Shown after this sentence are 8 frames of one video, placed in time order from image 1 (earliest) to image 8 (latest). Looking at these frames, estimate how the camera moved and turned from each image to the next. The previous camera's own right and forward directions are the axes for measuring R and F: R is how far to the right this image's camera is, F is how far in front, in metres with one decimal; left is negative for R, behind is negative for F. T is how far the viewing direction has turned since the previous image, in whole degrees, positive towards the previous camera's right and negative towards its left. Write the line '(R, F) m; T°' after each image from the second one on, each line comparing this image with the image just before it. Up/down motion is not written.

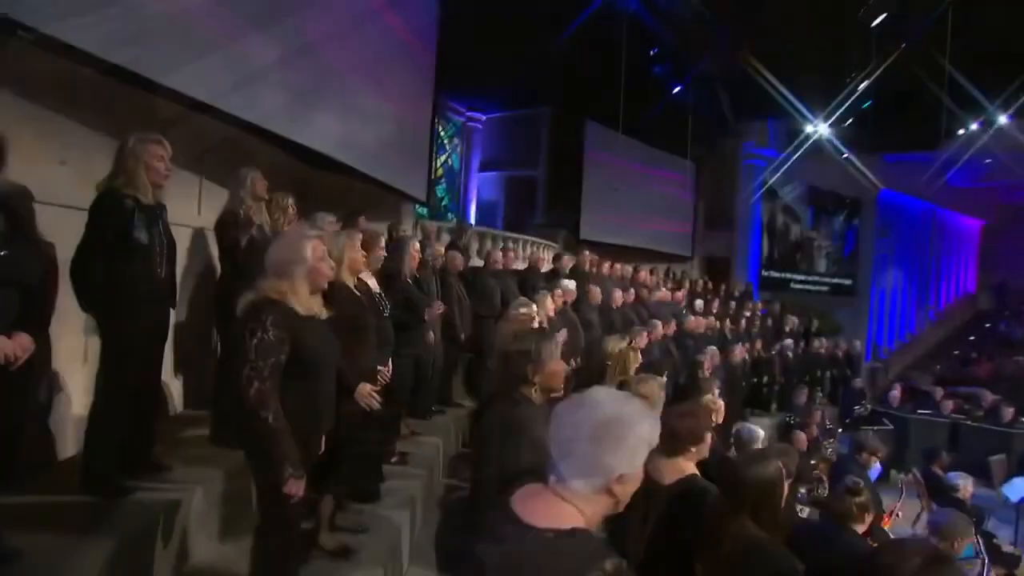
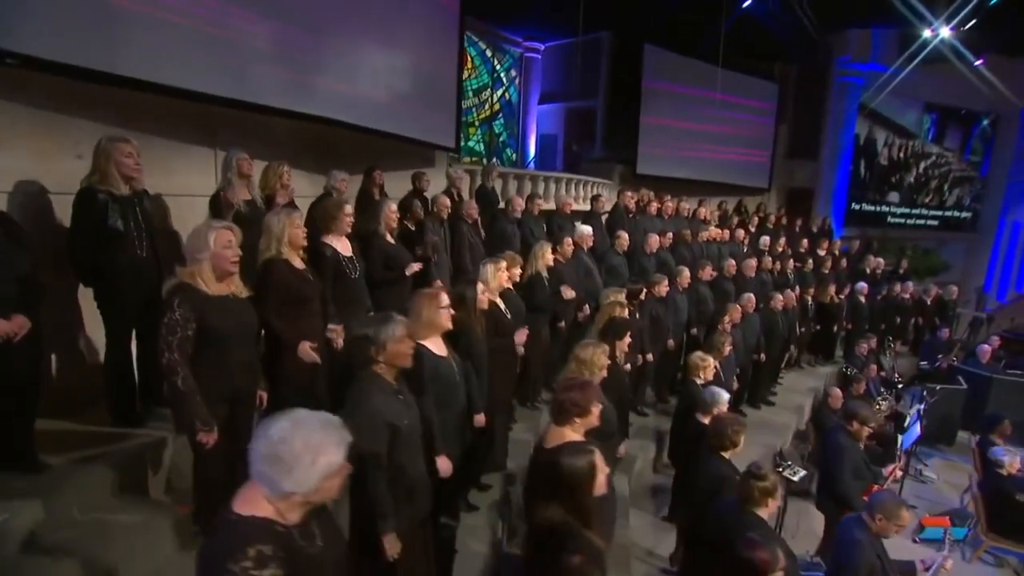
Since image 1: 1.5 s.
(+1.0, -0.1) m; -11°
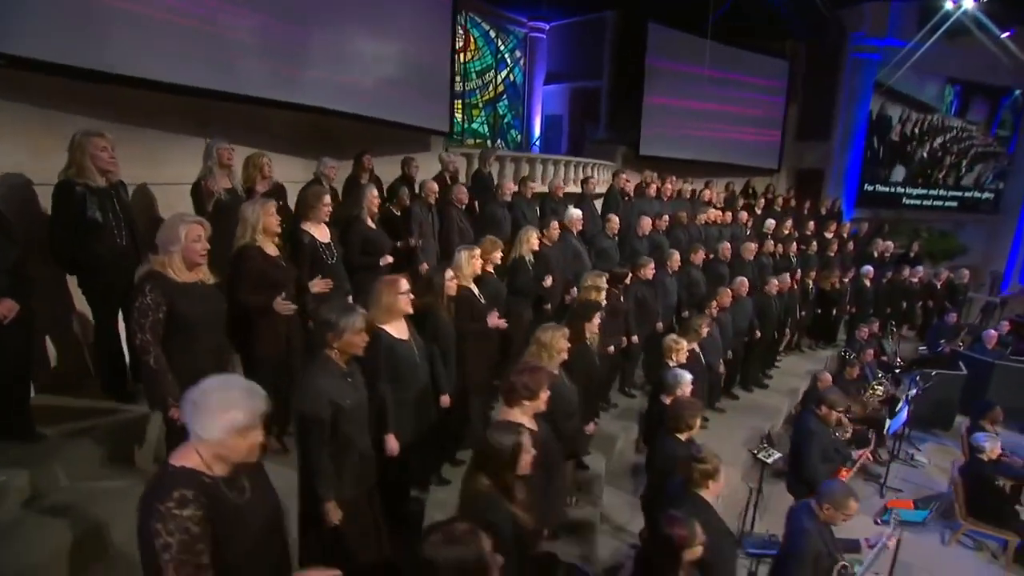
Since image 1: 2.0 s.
(+0.4, -0.1) m; -2°
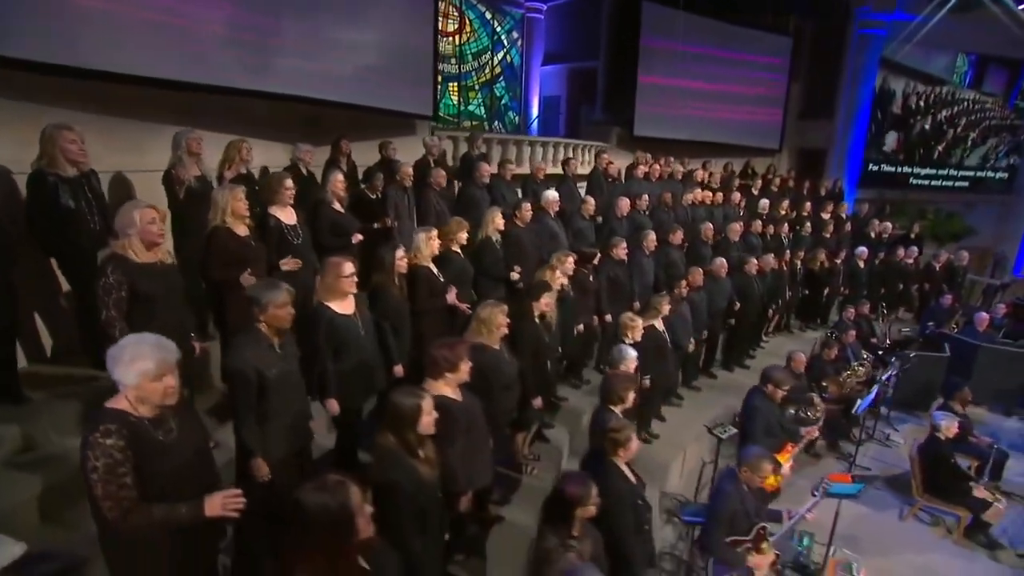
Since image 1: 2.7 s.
(+0.6, -0.2) m; -2°
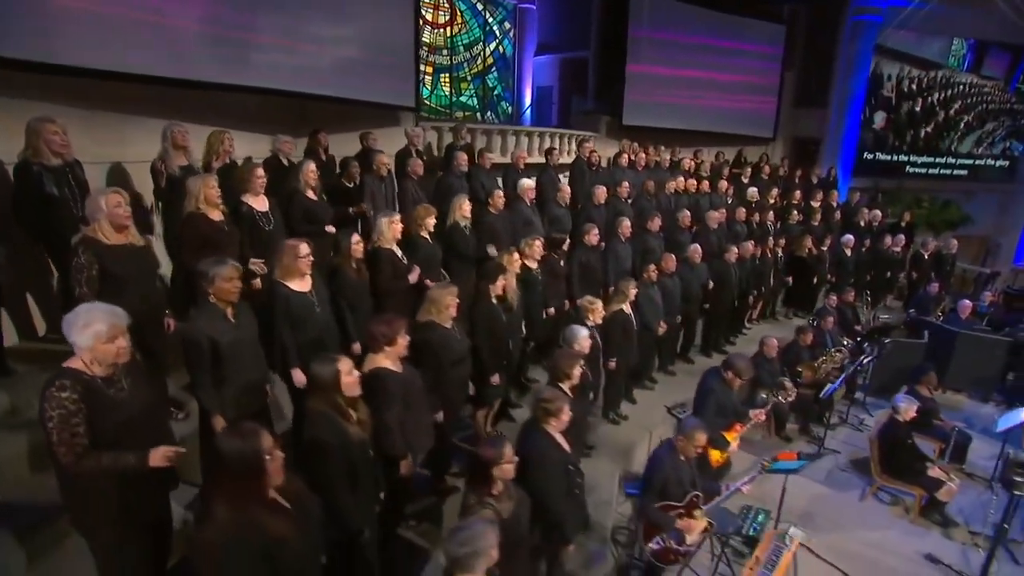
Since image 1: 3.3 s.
(+0.5, -0.2) m; -1°
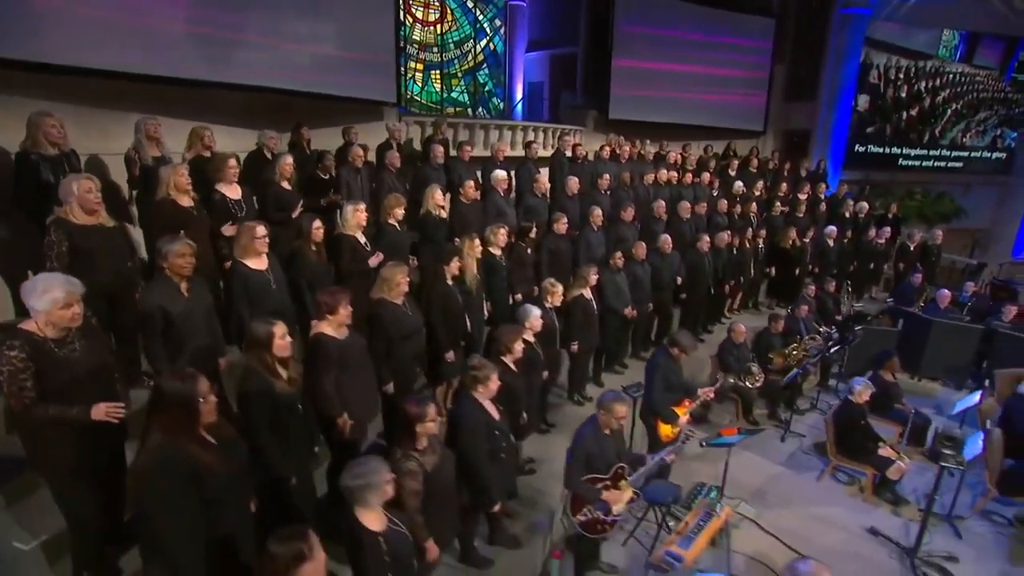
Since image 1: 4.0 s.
(+0.6, -0.3) m; -2°
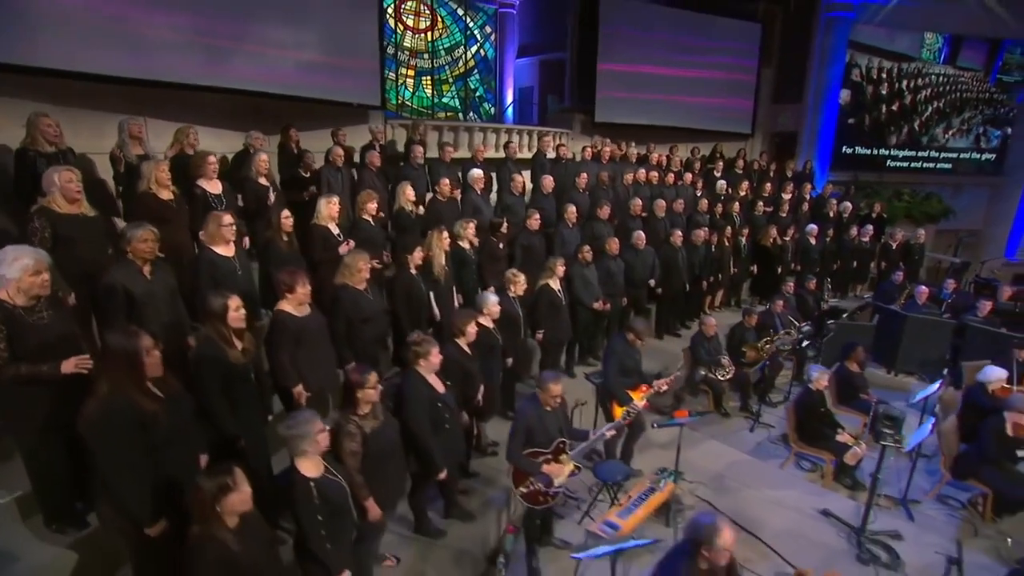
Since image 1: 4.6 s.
(+0.5, -0.2) m; -1°
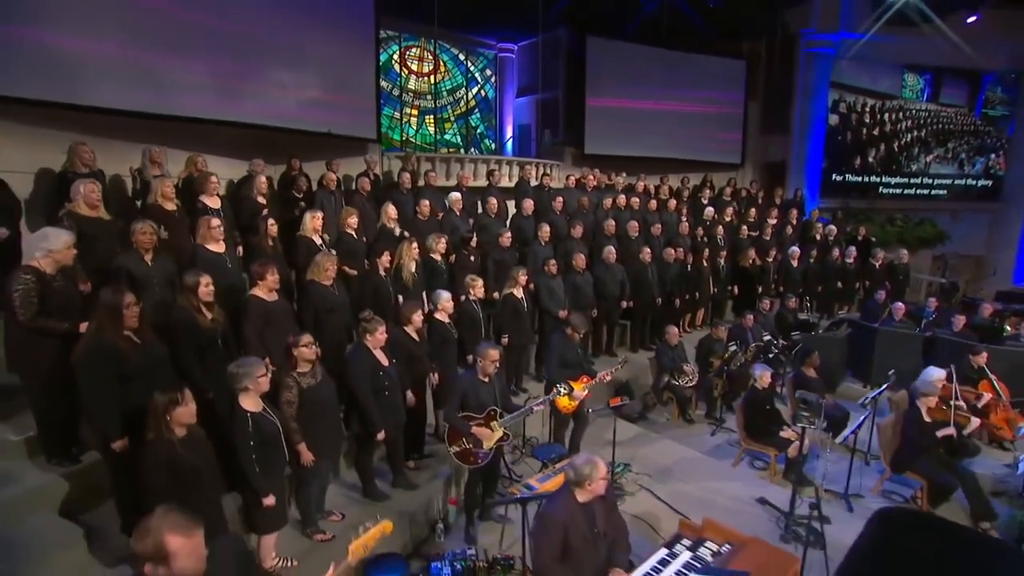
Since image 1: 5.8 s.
(+0.8, -0.6) m; -3°
